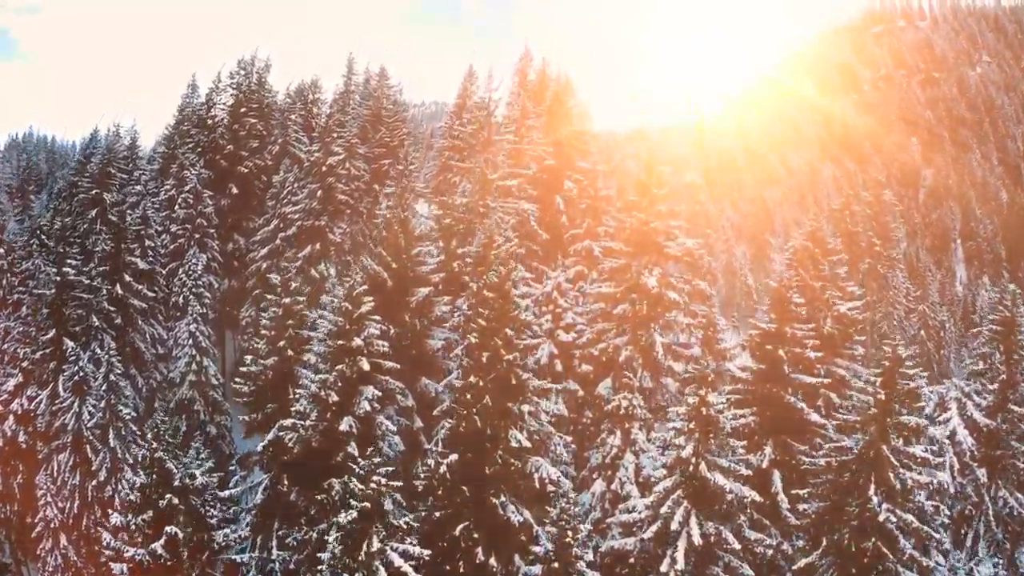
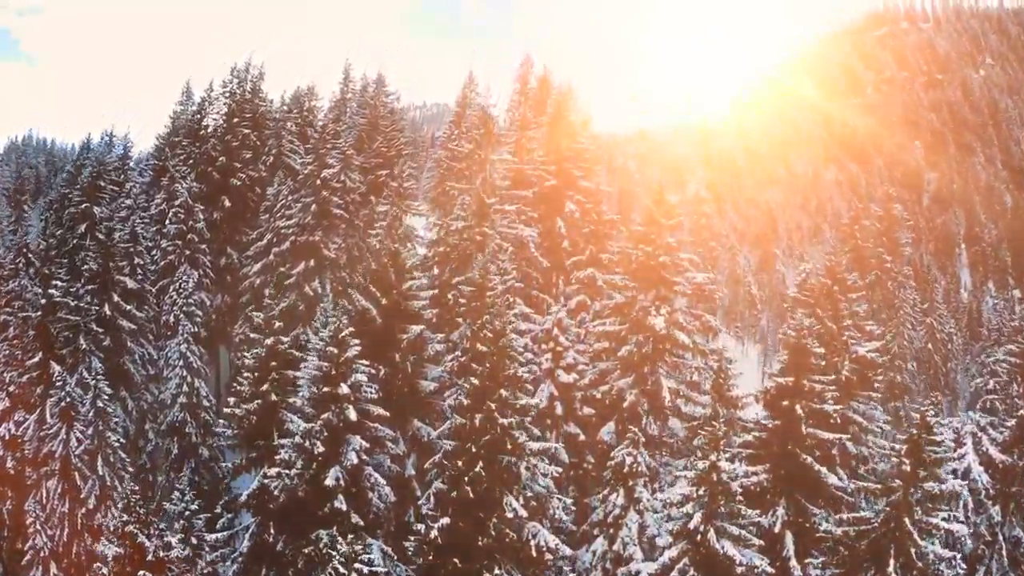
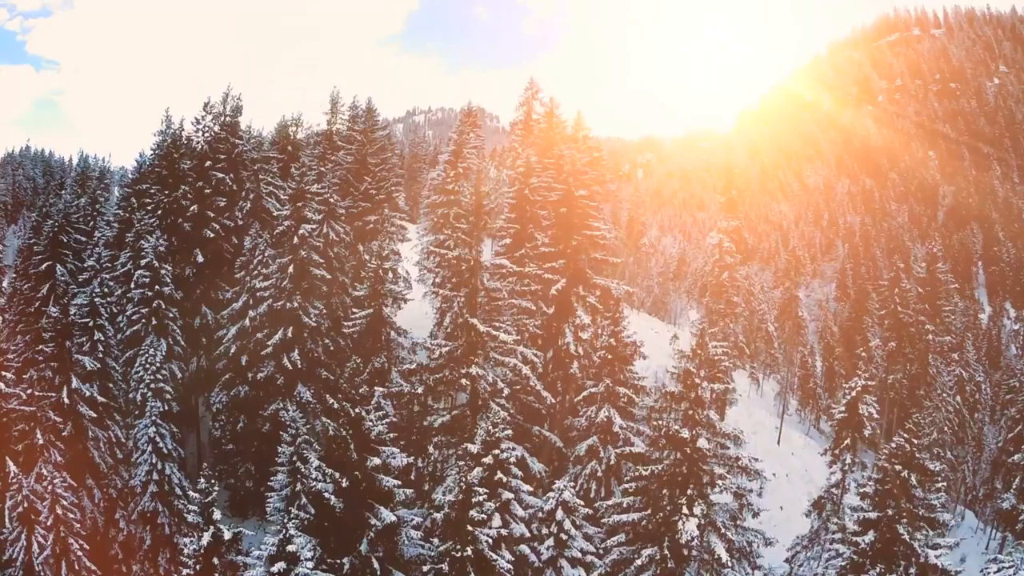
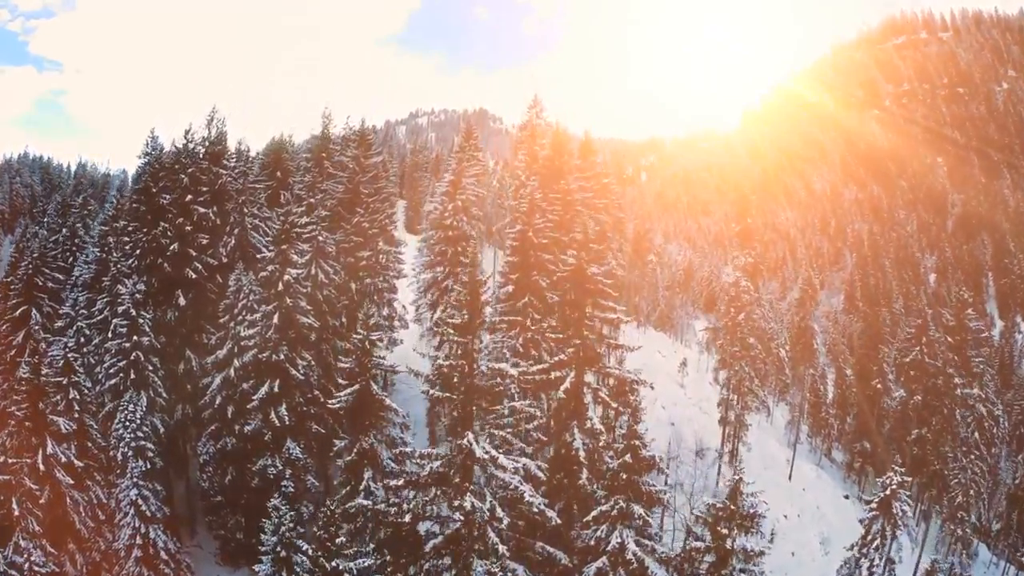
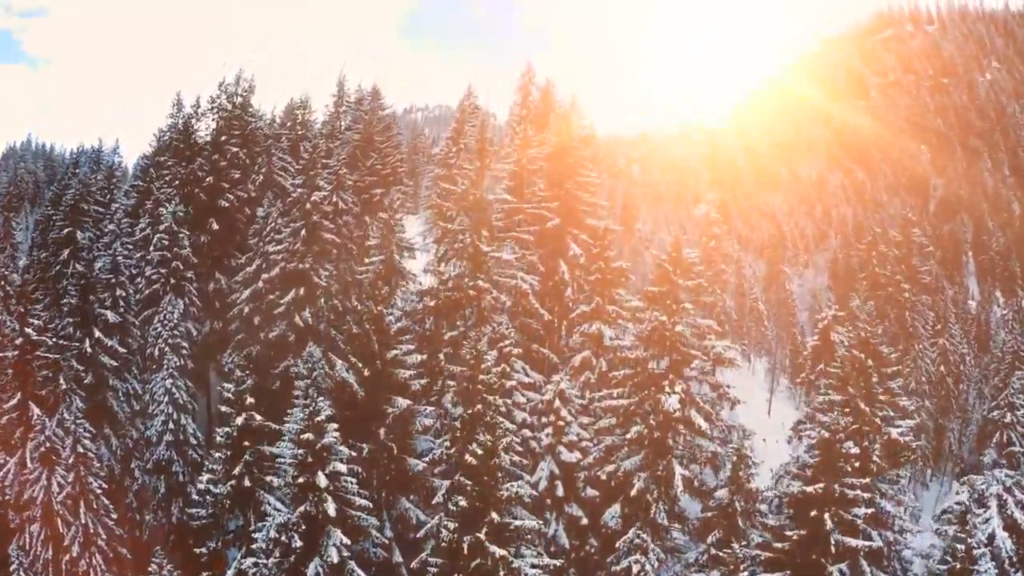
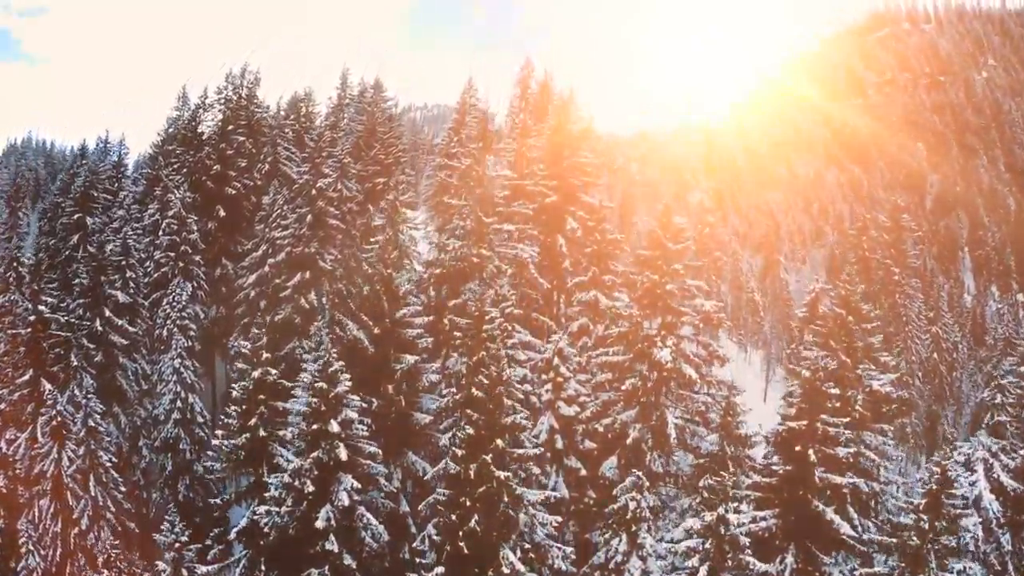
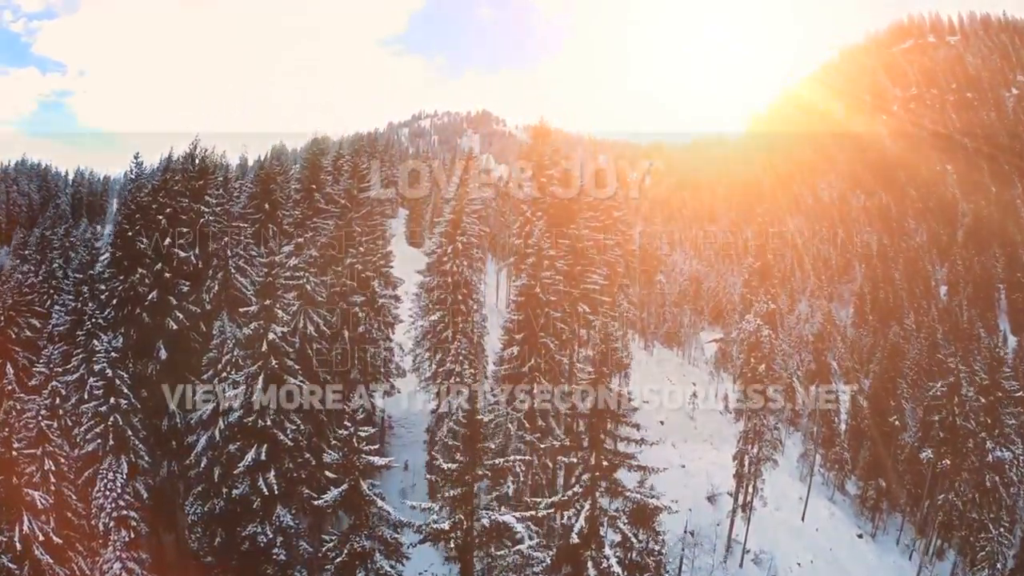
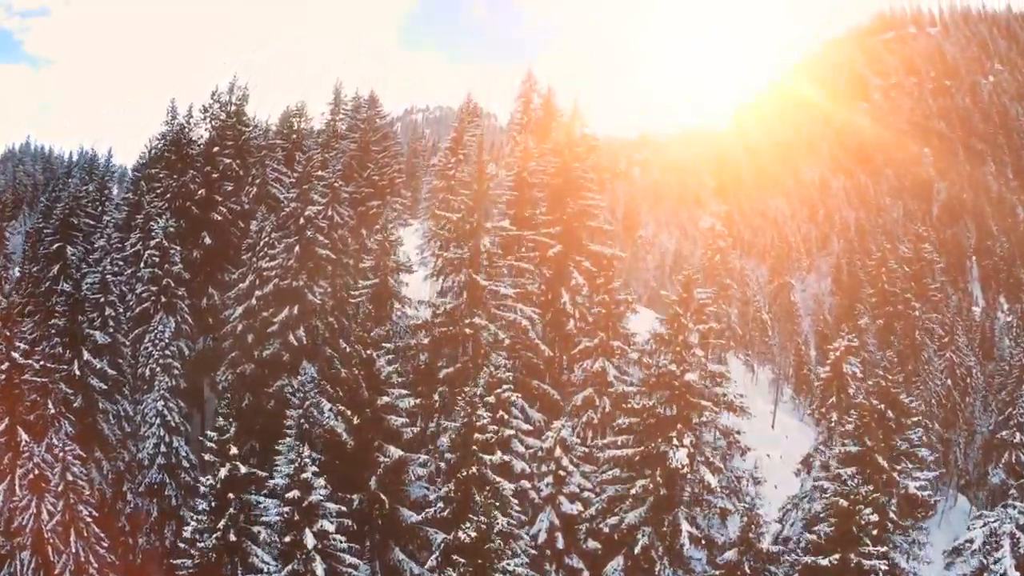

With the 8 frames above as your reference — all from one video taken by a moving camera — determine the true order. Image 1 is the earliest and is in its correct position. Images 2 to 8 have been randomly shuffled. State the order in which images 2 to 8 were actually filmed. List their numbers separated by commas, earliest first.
2, 6, 5, 8, 3, 4, 7
